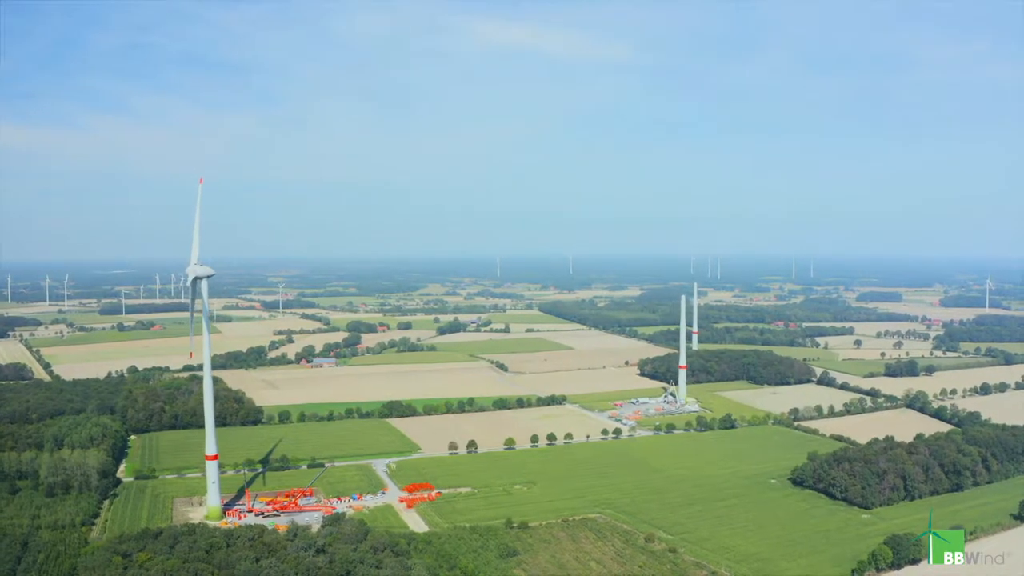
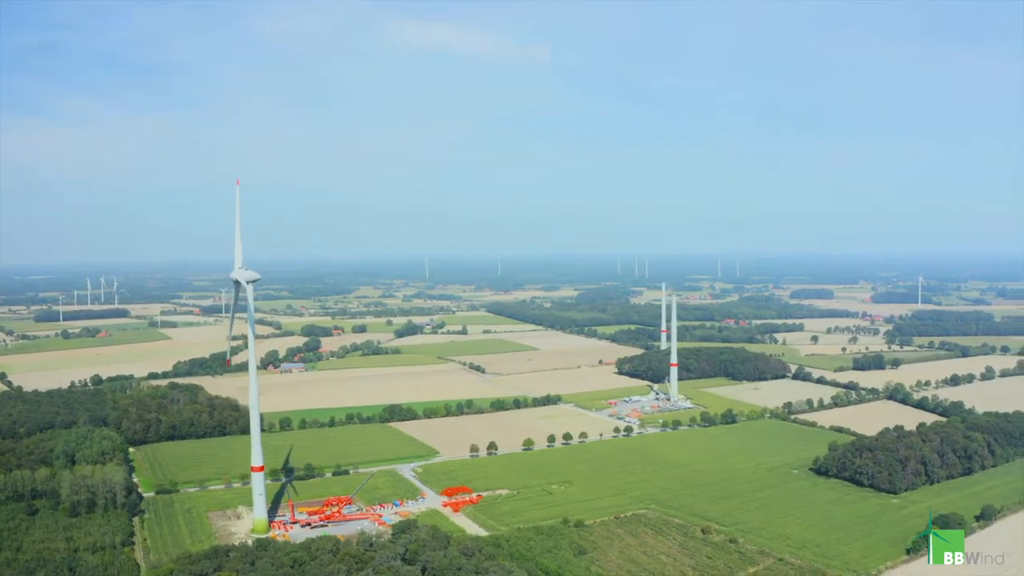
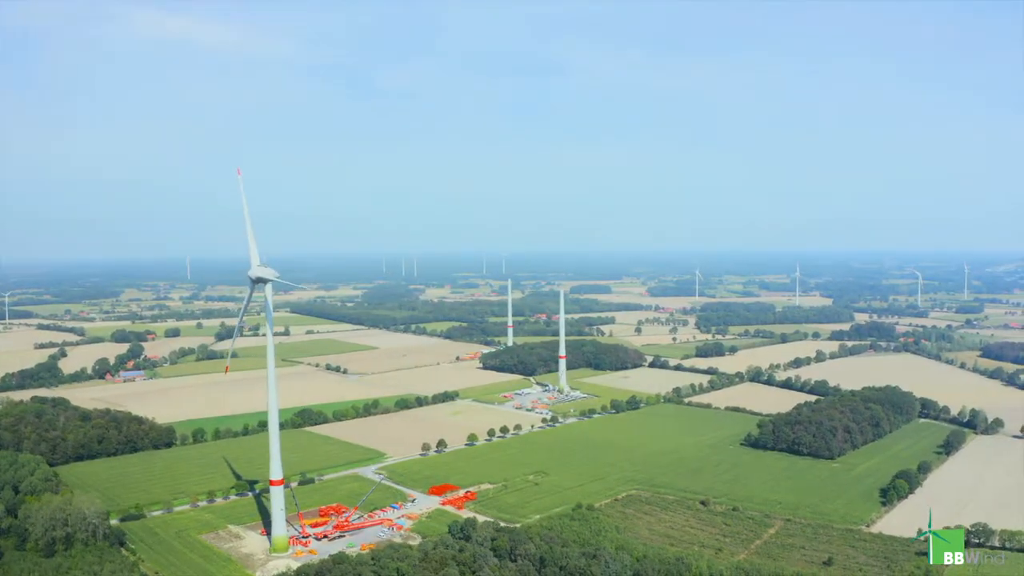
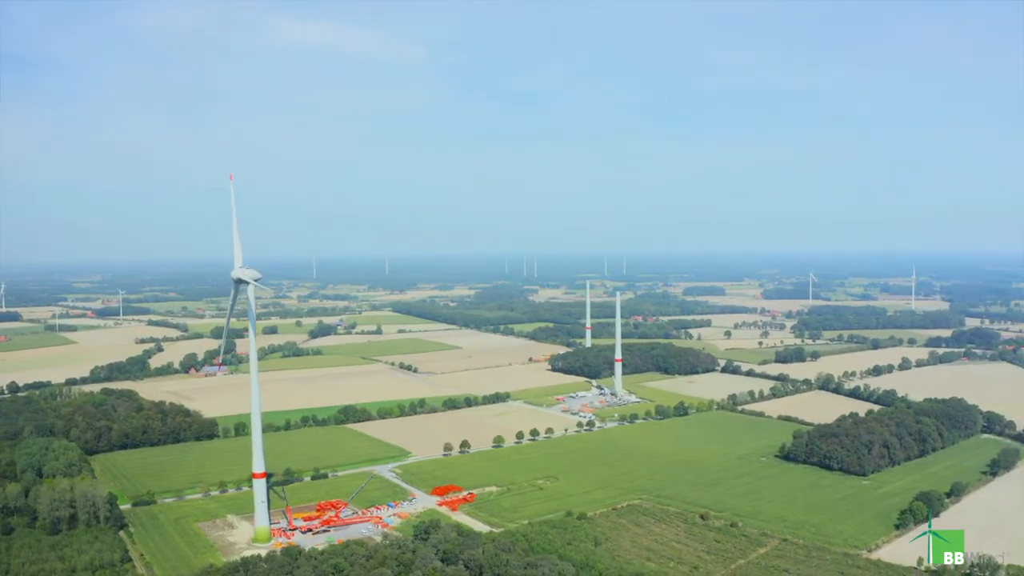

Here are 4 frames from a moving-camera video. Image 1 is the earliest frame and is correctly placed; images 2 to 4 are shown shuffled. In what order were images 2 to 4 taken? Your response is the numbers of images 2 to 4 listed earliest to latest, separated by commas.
2, 4, 3
